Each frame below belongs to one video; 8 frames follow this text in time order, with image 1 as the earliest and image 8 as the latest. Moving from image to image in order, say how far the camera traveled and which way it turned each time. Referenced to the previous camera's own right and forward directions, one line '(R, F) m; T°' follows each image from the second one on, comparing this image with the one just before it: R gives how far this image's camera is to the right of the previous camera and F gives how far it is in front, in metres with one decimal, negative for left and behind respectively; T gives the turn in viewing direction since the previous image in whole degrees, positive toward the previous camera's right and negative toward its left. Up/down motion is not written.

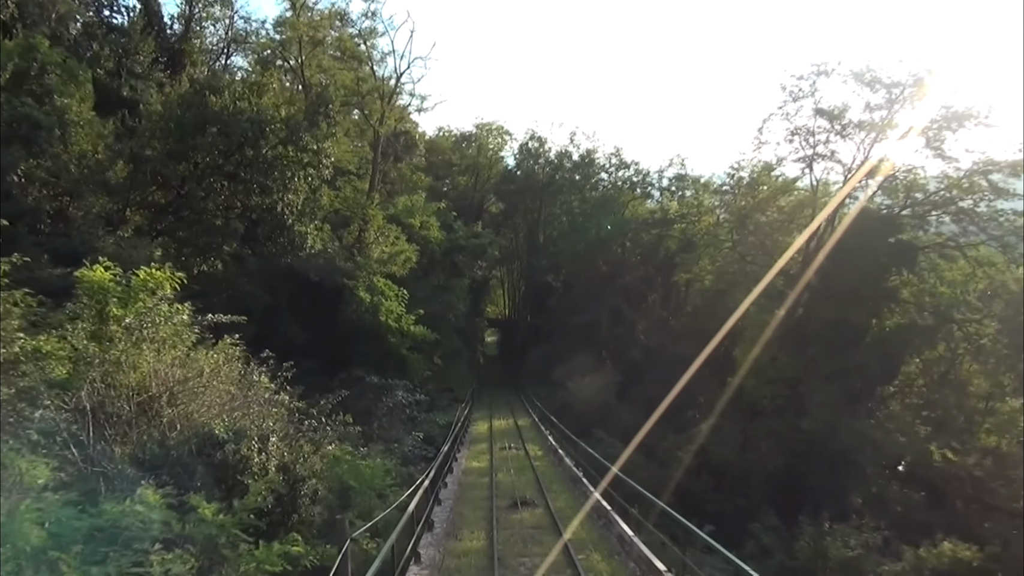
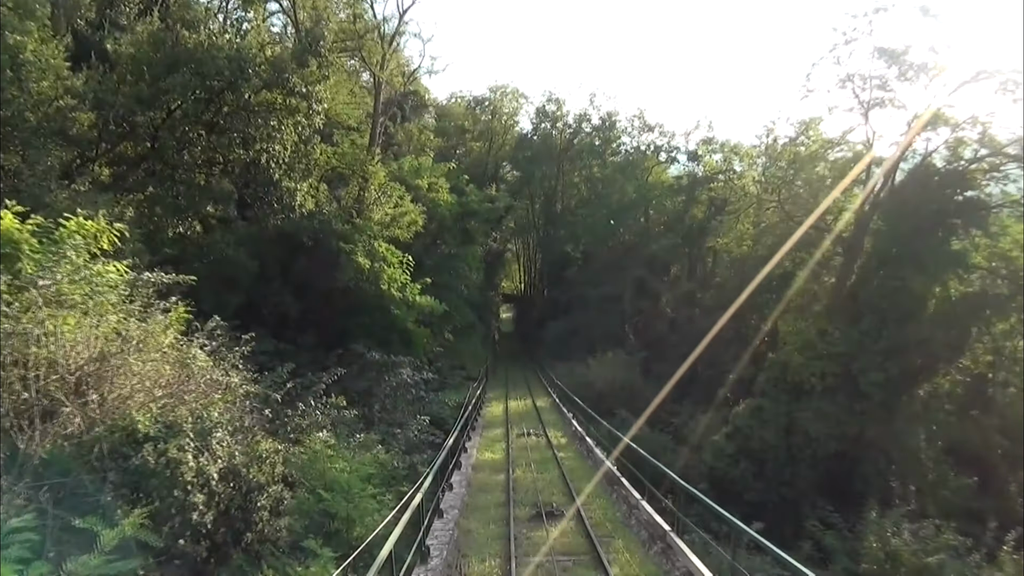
(-0.1, +2.5) m; -1°
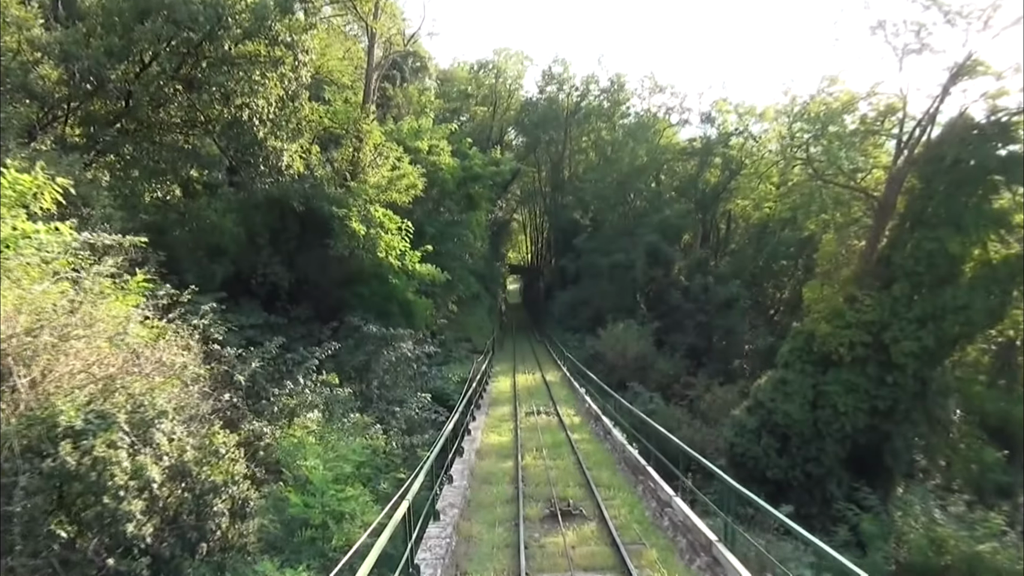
(0.0, +1.4) m; -1°
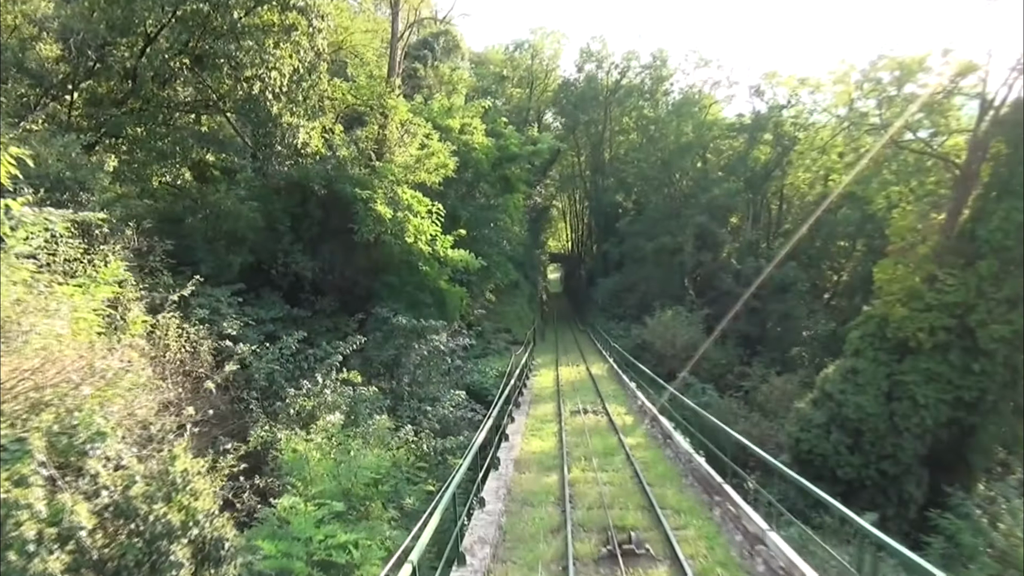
(0.0, +1.6) m; -3°
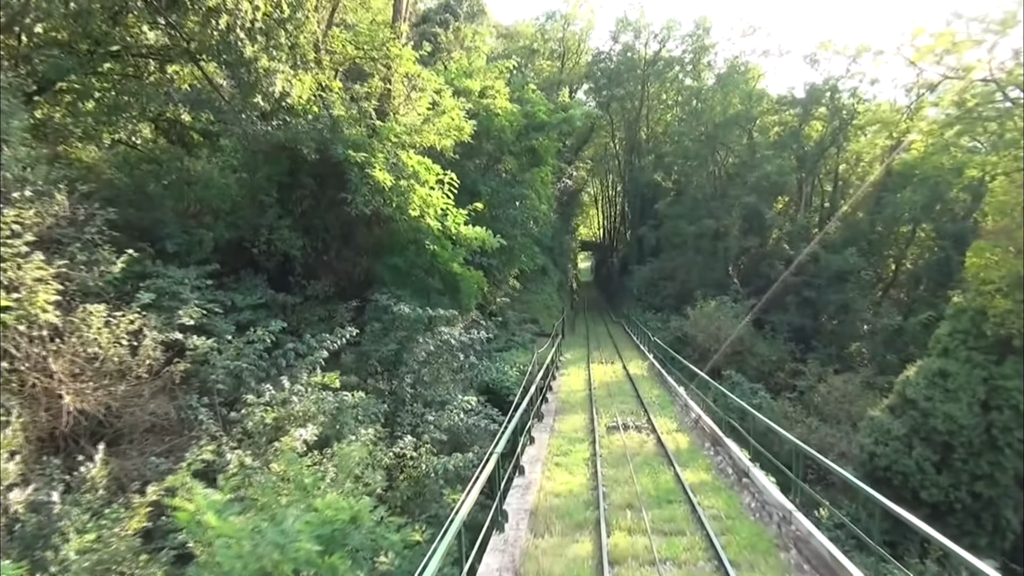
(+0.1, +2.7) m; -2°
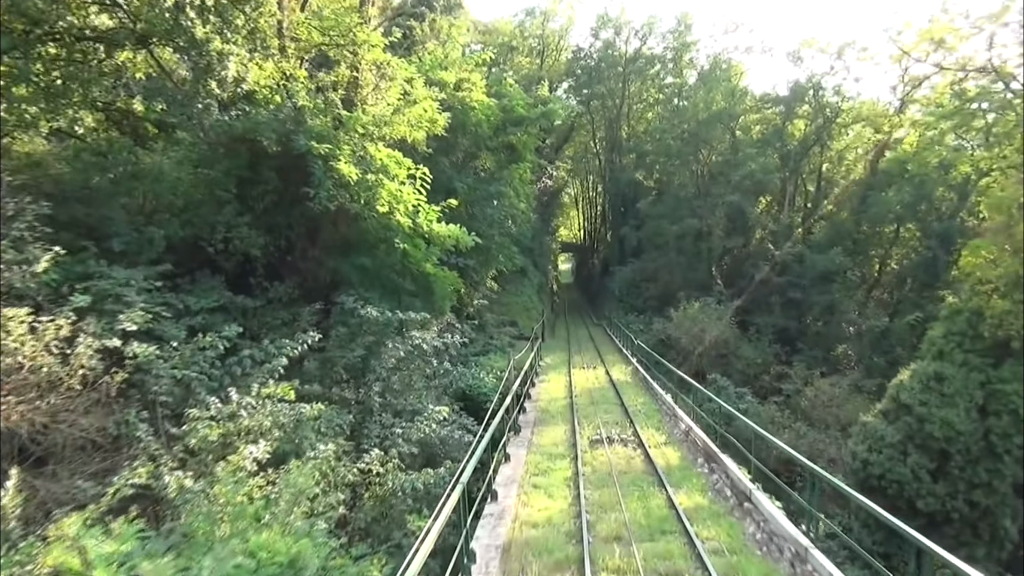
(+0.1, +0.9) m; +1°
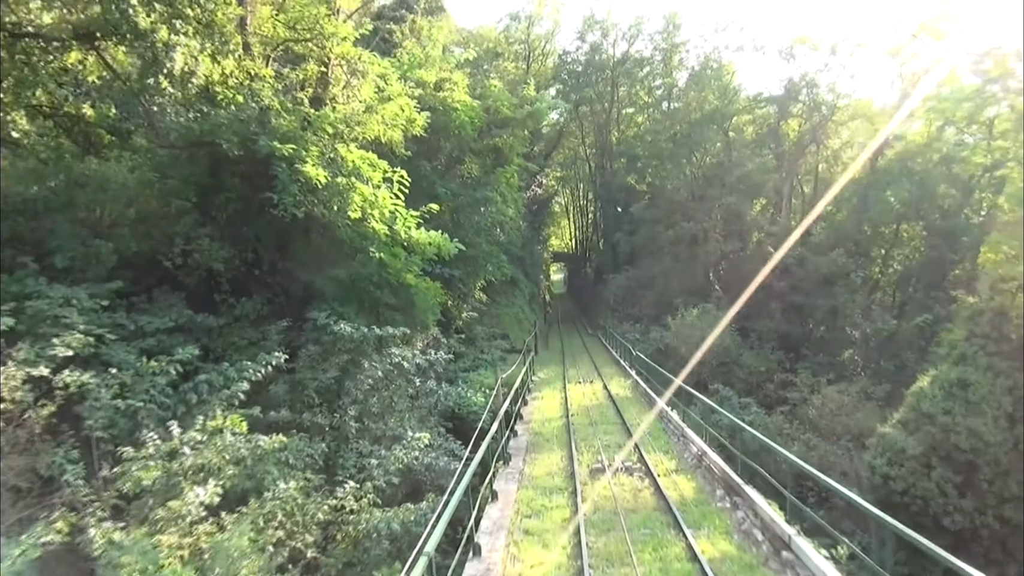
(+0.1, +1.2) m; +1°
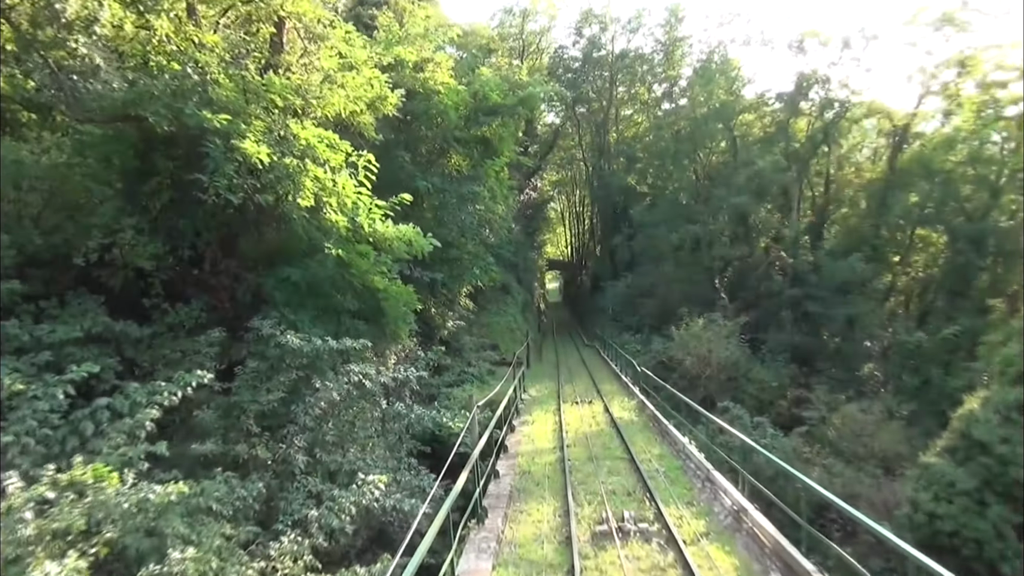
(+0.1, +2.0) m; 0°
